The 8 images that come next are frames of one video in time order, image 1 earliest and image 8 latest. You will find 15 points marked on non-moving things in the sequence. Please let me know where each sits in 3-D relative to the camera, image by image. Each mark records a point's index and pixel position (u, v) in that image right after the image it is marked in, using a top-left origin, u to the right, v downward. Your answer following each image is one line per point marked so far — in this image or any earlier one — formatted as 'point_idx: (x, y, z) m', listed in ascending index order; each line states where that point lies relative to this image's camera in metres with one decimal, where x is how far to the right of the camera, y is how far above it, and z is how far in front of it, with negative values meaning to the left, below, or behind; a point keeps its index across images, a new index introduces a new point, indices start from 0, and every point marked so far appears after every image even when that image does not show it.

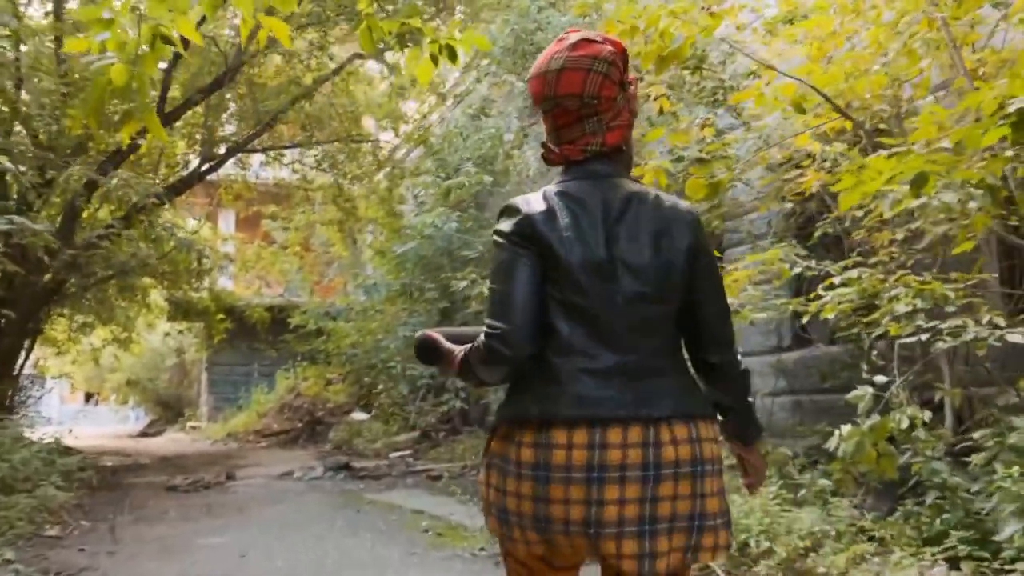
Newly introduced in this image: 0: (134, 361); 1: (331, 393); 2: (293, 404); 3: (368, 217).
0: (-6.9, -1.3, +17.5) m
1: (-2.2, -1.3, +11.8) m
2: (-2.8, -1.5, +12.5) m
3: (-1.5, +0.8, +10.6) m
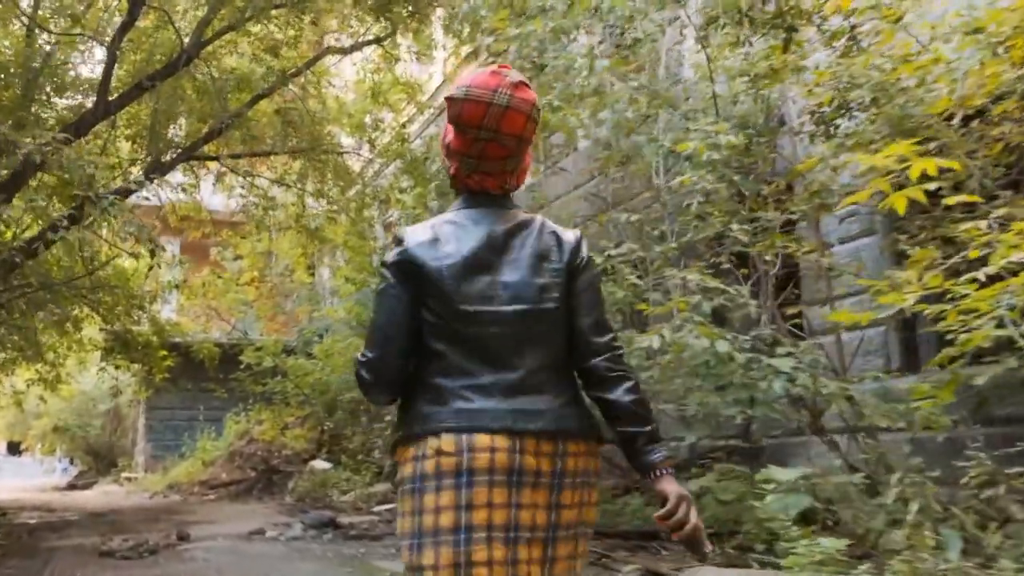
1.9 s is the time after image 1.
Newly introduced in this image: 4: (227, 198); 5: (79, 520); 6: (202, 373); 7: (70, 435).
0: (-7.4, -1.9, +15.9) m
1: (-2.4, -1.6, +10.5) m
2: (-3.1, -1.9, +11.2) m
3: (-1.7, +0.5, +9.5) m
4: (-2.9, +0.9, +9.7) m
5: (-3.2, -1.7, +7.1) m
6: (-4.5, -1.2, +13.9) m
7: (-7.4, -2.5, +16.1) m
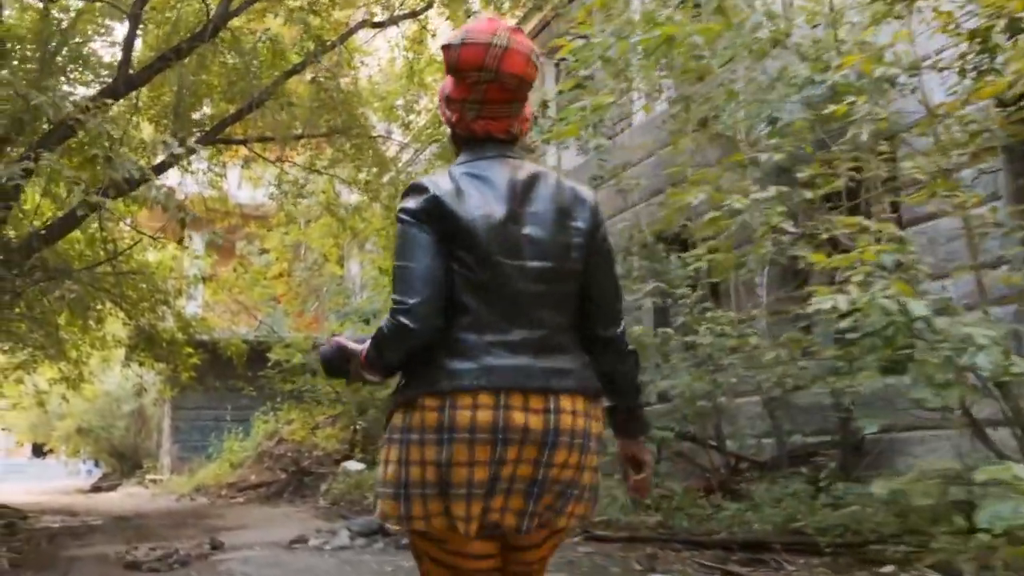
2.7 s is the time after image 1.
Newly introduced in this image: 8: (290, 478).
0: (-6.9, -1.9, +15.6) m
1: (-2.0, -1.6, +10.1) m
2: (-2.6, -1.8, +10.8) m
3: (-1.3, +0.6, +9.1) m
4: (-2.5, +1.0, +9.2) m
5: (-2.8, -1.7, +6.7) m
6: (-4.0, -1.2, +13.5) m
7: (-6.9, -2.4, +15.7) m
8: (-2.3, -2.0, +10.1) m
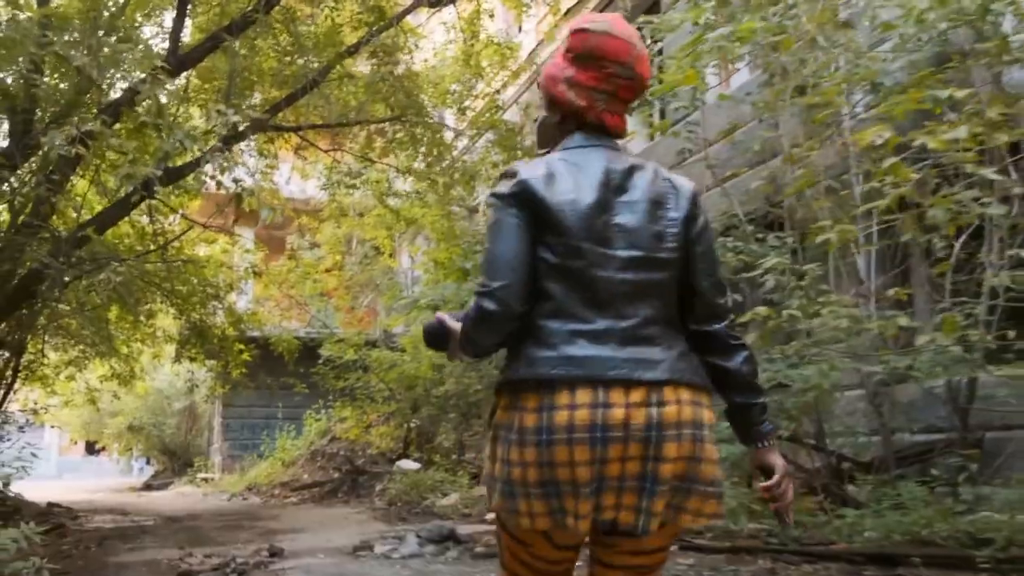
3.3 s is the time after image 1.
0: (-6.0, -1.9, +15.5) m
1: (-1.4, -1.5, +9.8) m
2: (-2.0, -1.8, +10.5) m
3: (-0.8, +0.6, +8.8) m
4: (-1.9, +1.0, +9.0) m
5: (-2.4, -1.6, +6.5) m
6: (-3.2, -1.1, +13.3) m
7: (-6.0, -2.4, +15.7) m
8: (-1.7, -1.9, +9.8) m
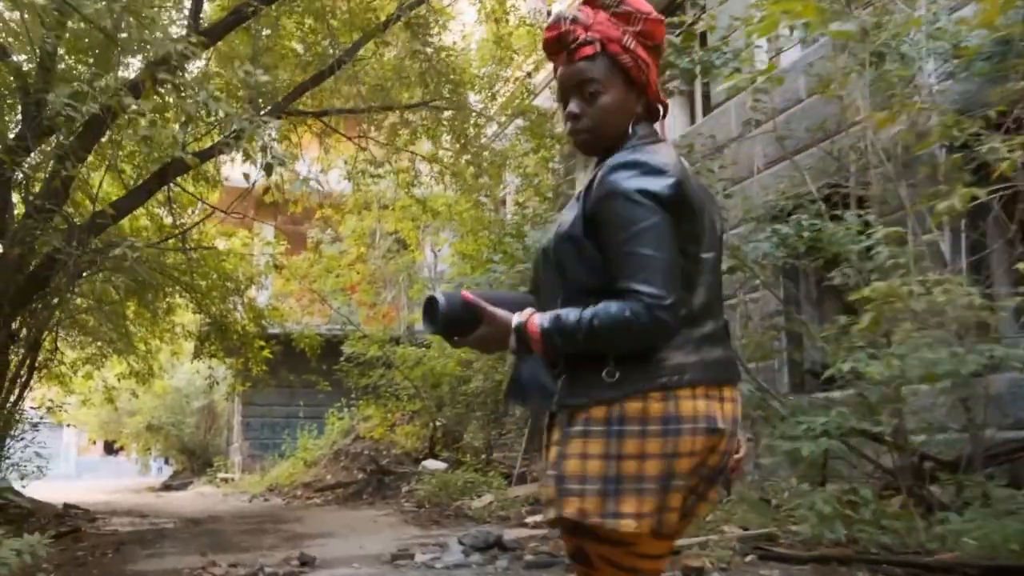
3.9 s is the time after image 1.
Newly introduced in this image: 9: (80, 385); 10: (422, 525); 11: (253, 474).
0: (-5.7, -1.8, +15.3) m
1: (-1.1, -1.5, +9.5) m
2: (-1.7, -1.7, +10.2) m
3: (-0.5, +0.7, +8.4) m
4: (-1.7, +1.1, +8.7) m
5: (-2.2, -1.6, +6.2) m
6: (-2.9, -1.1, +13.0) m
7: (-5.6, -2.3, +15.5) m
8: (-1.4, -1.9, +9.6) m
9: (-4.8, -1.1, +10.8) m
10: (-0.5, -1.4, +5.5) m
11: (-3.4, -2.5, +12.7) m
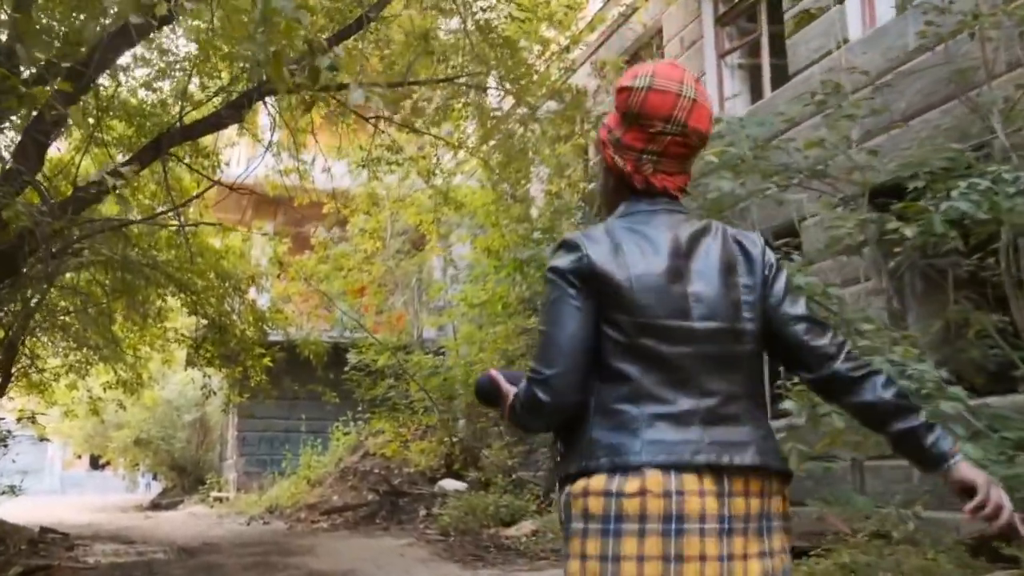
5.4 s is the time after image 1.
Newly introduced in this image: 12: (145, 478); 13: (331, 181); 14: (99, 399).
0: (-5.5, -1.9, +14.4) m
1: (-0.9, -1.5, +8.7) m
2: (-1.5, -1.7, +9.4) m
3: (-0.3, +0.7, +7.6) m
4: (-1.4, +1.1, +7.9) m
5: (-1.9, -1.5, +5.4) m
6: (-2.7, -1.1, +12.2) m
7: (-5.4, -2.4, +14.6) m
8: (-1.2, -1.9, +8.7) m
9: (-4.6, -1.1, +9.9) m
10: (-0.3, -1.3, +4.7) m
11: (-3.2, -2.5, +11.9) m
12: (-7.5, -3.9, +19.7) m
13: (-1.5, +0.9, +7.8) m
14: (-4.3, -1.2, +10.0) m
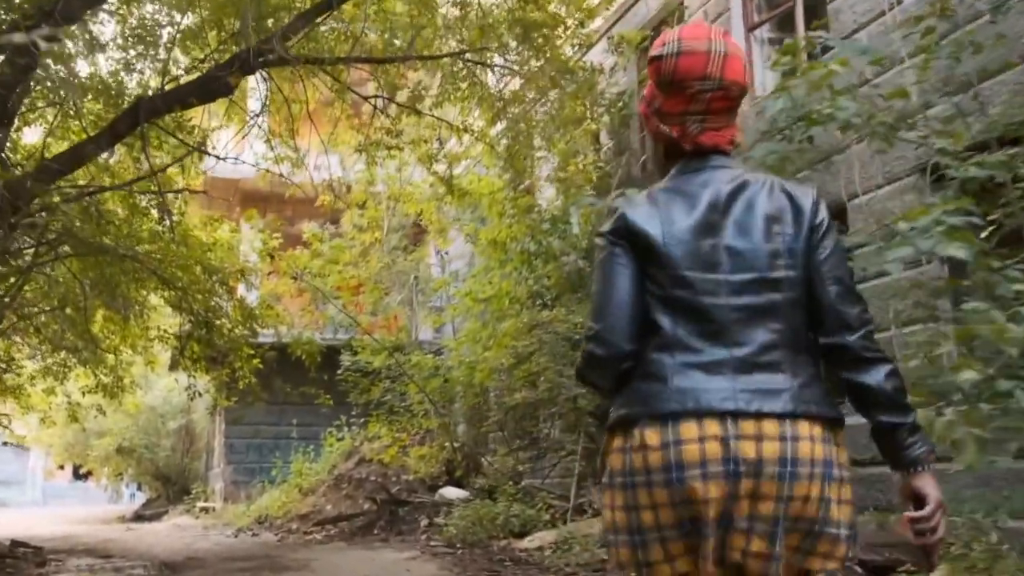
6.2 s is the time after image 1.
0: (-5.5, -2.0, +13.9) m
1: (-0.9, -1.5, +8.2) m
2: (-1.5, -1.7, +8.9) m
3: (-0.2, +0.7, +7.2) m
4: (-1.4, +1.1, +7.4) m
5: (-1.8, -1.5, +4.9) m
6: (-2.7, -1.1, +11.7) m
7: (-5.5, -2.5, +14.0) m
8: (-1.2, -1.9, +8.2) m
9: (-4.6, -1.1, +9.4) m
10: (-0.2, -1.3, +4.2) m
11: (-3.2, -2.5, +11.3) m
12: (-7.6, -4.0, +19.1) m
13: (-1.4, +0.9, +7.3) m
14: (-4.3, -1.1, +9.5) m
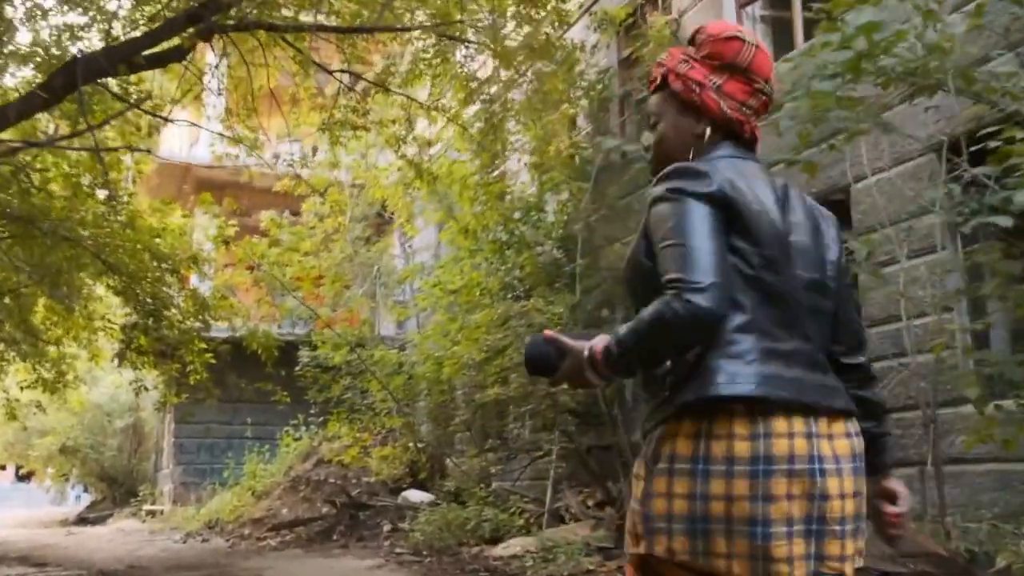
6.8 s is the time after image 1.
0: (-6.1, -1.9, +13.2) m
1: (-1.1, -1.4, +7.8) m
2: (-1.8, -1.7, +8.5) m
3: (-0.4, +0.8, +6.8) m
4: (-1.6, +1.2, +7.0) m
5: (-2.0, -1.4, +4.4) m
6: (-3.1, -1.1, +11.2) m
7: (-6.0, -2.4, +13.4) m
8: (-1.5, -1.8, +7.8) m
9: (-4.9, -1.0, +8.8) m
10: (-0.3, -1.2, +3.9) m
11: (-3.7, -2.5, +10.8) m
12: (-8.4, -3.9, +18.4) m
13: (-1.6, +1.0, +6.9) m
14: (-4.6, -1.0, +8.9) m
